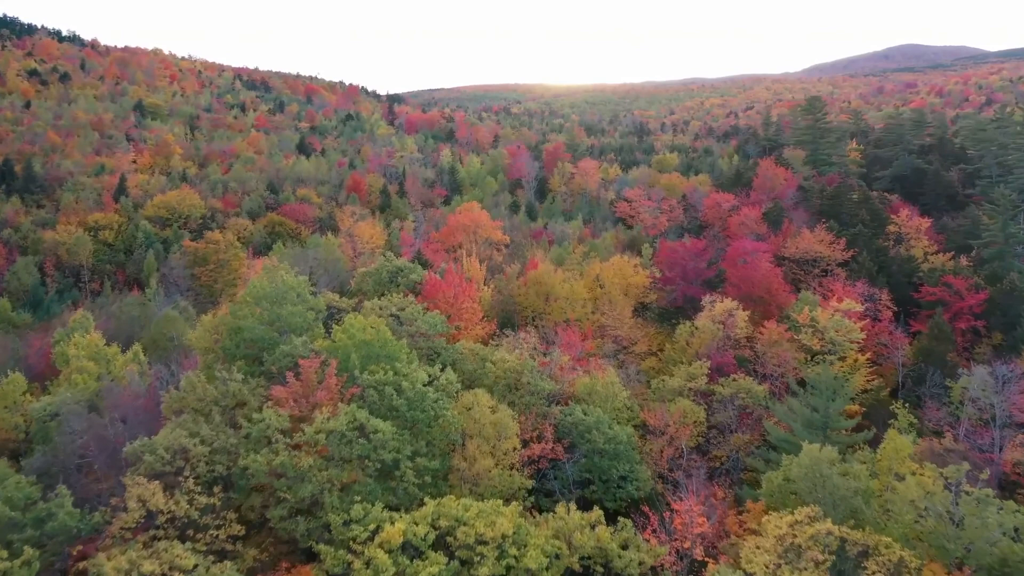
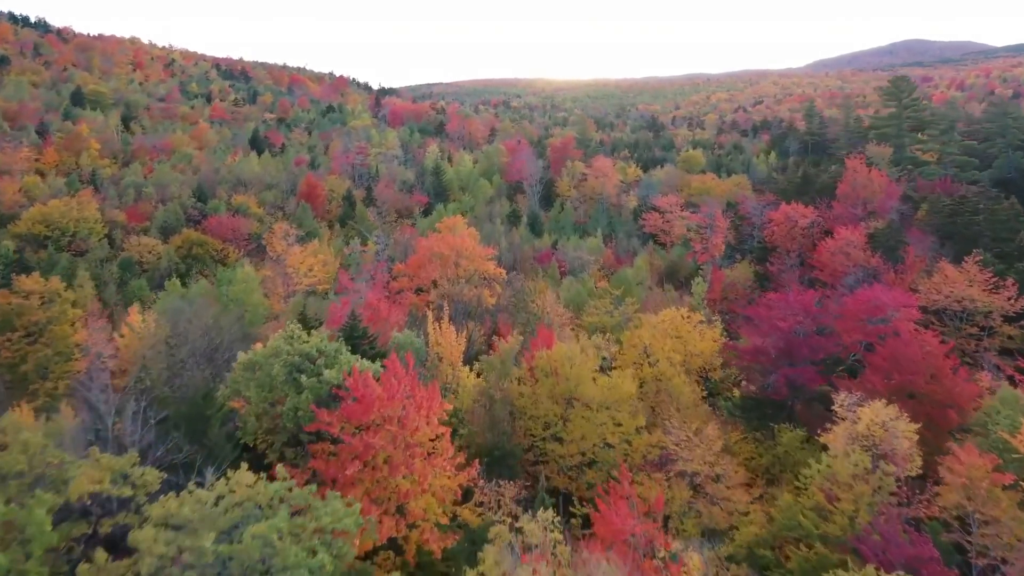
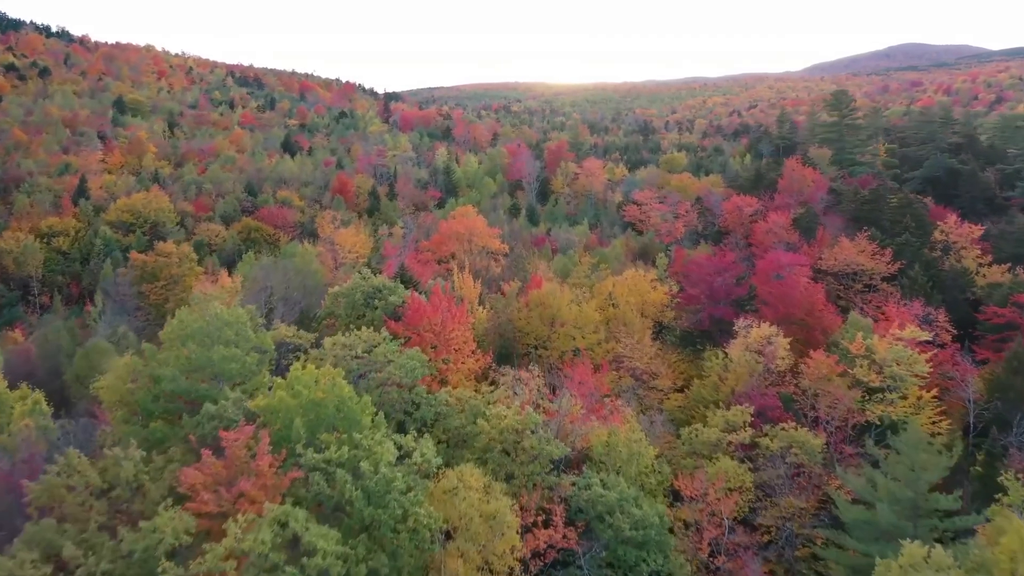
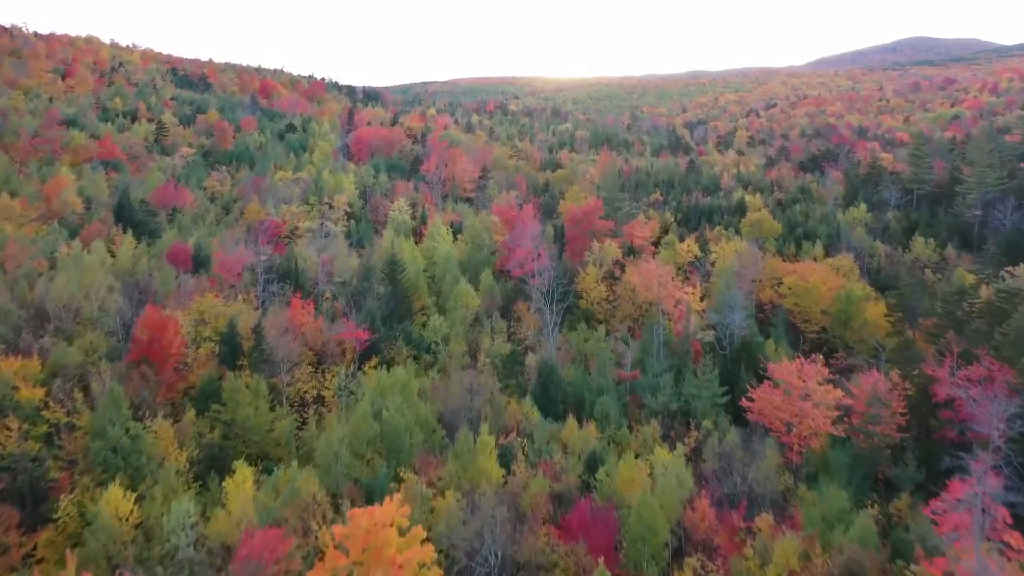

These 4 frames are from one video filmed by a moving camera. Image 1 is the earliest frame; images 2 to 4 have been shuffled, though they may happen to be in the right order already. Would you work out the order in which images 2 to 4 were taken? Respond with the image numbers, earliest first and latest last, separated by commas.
3, 2, 4
